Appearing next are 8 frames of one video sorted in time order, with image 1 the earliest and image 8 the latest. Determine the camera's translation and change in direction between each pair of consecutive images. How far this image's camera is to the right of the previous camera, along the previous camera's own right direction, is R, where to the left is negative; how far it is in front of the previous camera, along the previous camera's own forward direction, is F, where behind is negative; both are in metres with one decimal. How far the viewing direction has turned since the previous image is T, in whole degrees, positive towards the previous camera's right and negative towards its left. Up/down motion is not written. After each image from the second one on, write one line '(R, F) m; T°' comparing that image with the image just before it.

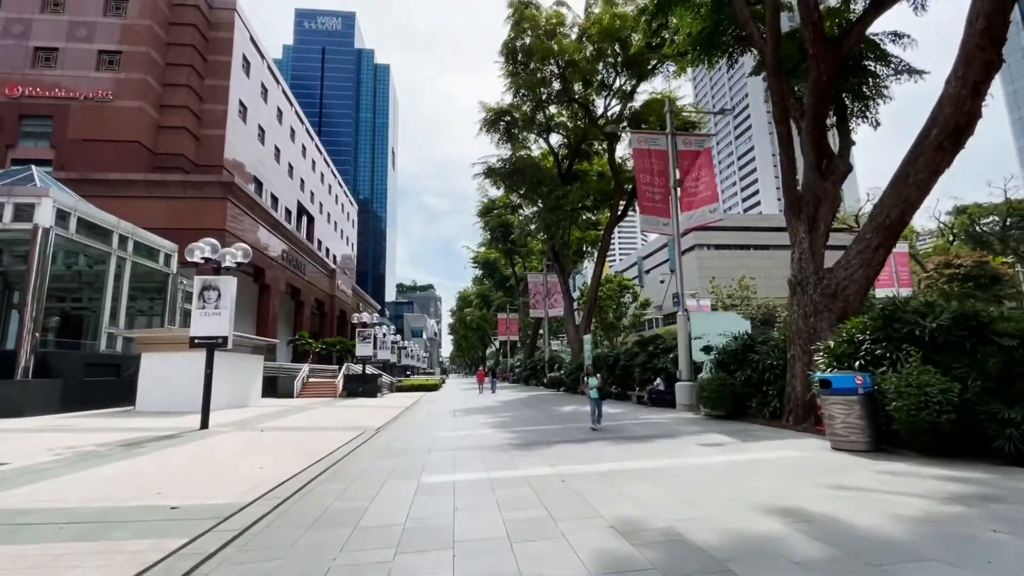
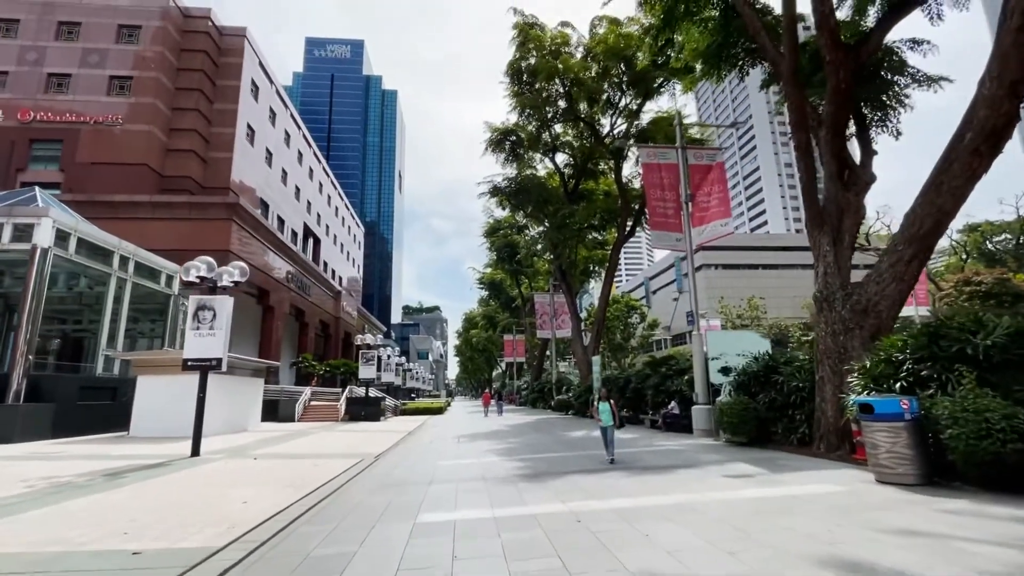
(0.0, +0.6) m; -1°
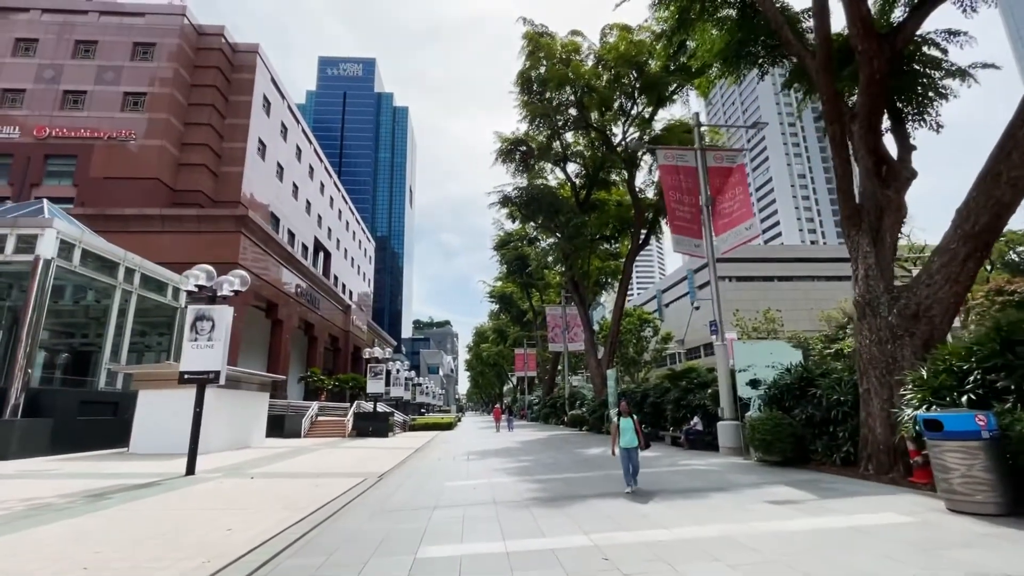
(0.0, +0.7) m; -1°
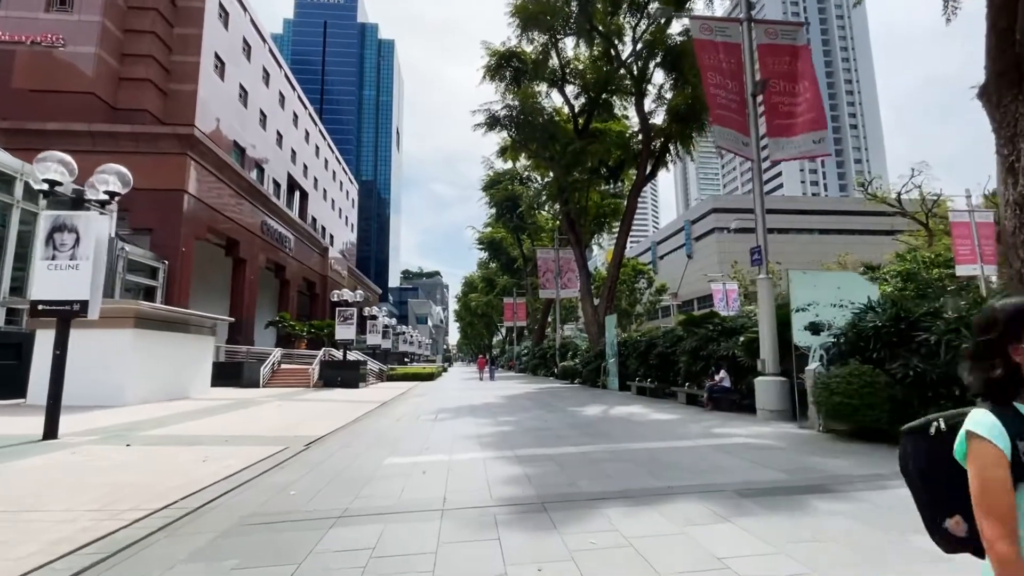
(+0.2, +3.3) m; +1°
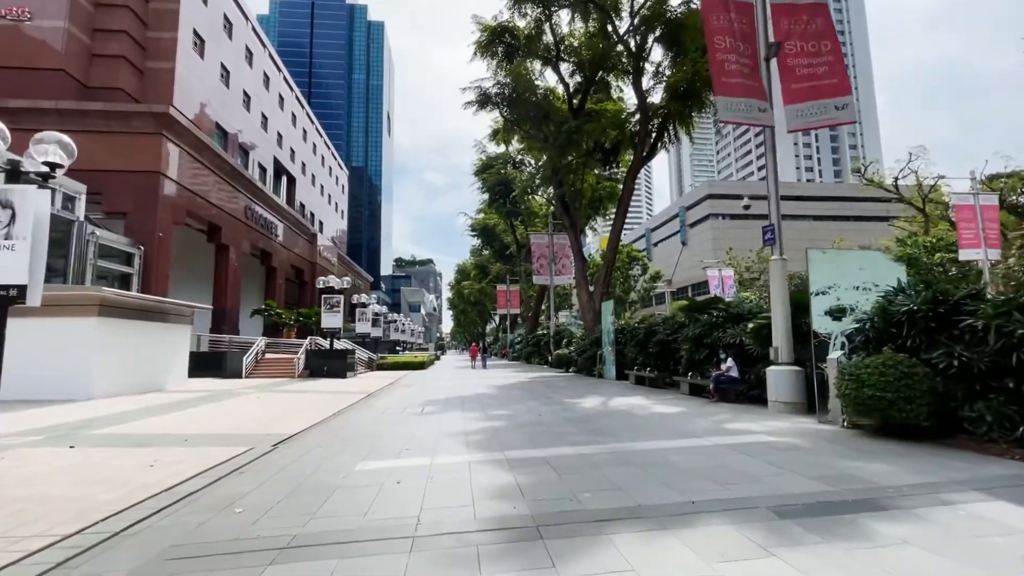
(0.0, +0.9) m; +1°
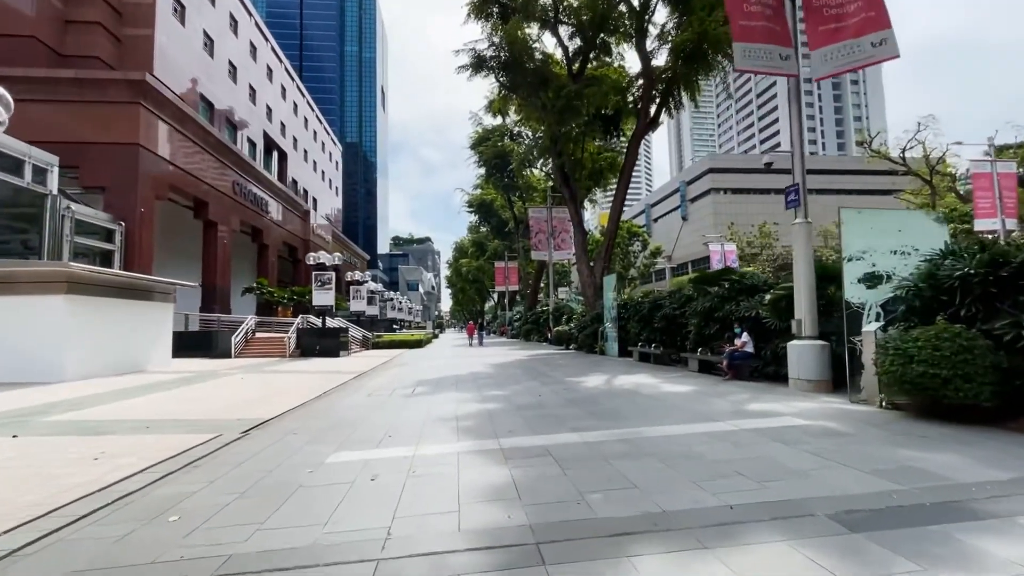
(0.0, +0.9) m; 0°
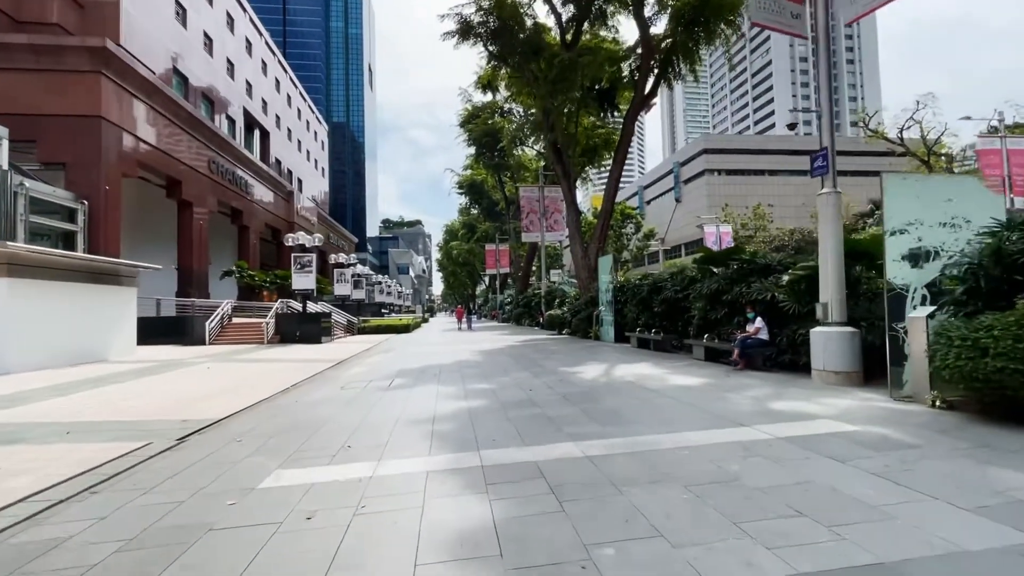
(+0.1, +1.1) m; +1°
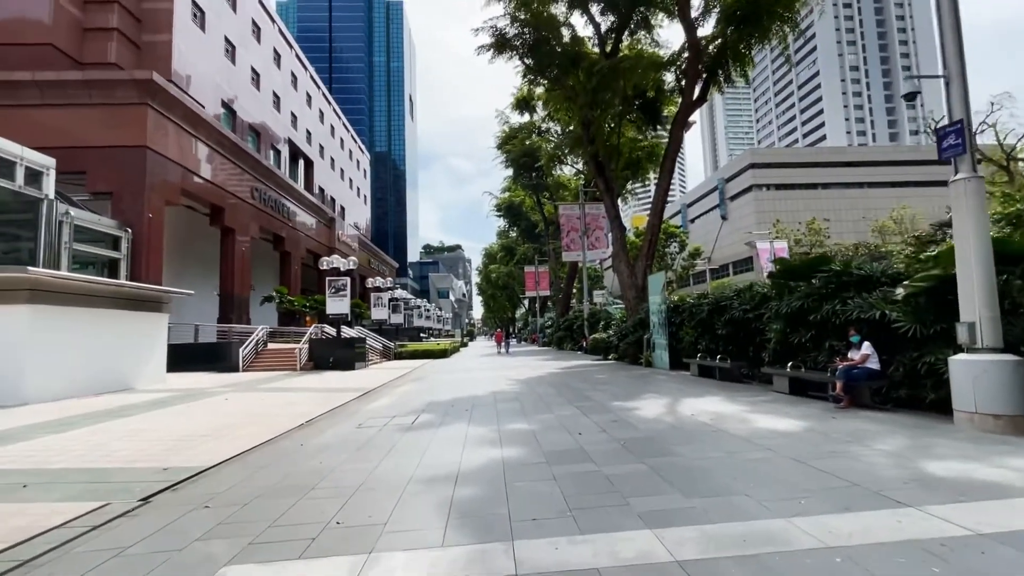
(0.0, +1.3) m; -5°
